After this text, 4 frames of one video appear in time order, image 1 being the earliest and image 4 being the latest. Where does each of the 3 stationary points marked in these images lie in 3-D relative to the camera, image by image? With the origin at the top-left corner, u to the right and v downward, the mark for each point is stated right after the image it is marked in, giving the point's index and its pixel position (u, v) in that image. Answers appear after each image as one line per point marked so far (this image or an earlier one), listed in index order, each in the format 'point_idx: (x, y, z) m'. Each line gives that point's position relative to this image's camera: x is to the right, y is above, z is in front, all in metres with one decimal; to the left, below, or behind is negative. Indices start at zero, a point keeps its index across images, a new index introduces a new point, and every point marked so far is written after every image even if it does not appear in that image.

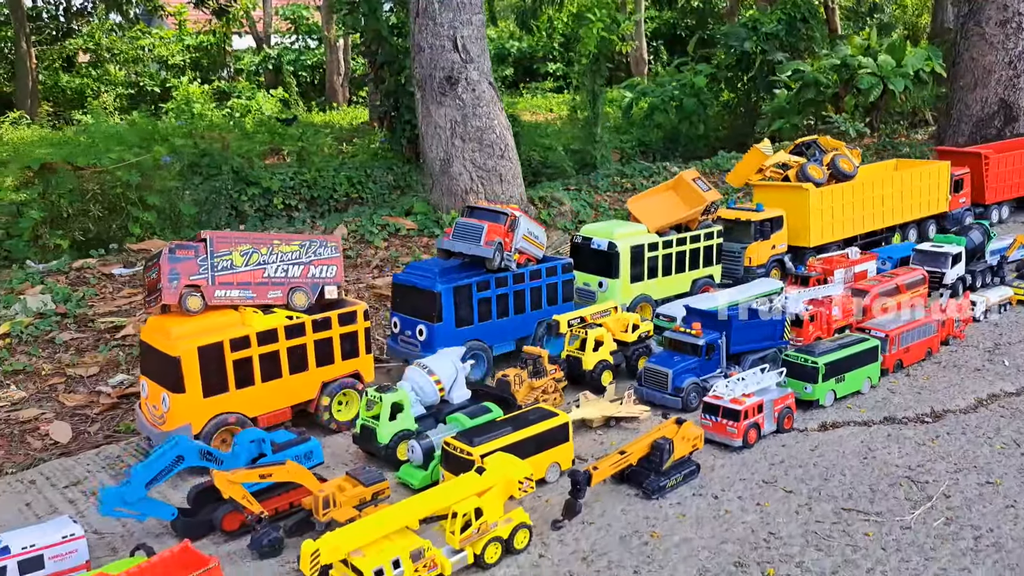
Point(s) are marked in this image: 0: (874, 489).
0: (+3.7, -2.1, +8.4) m
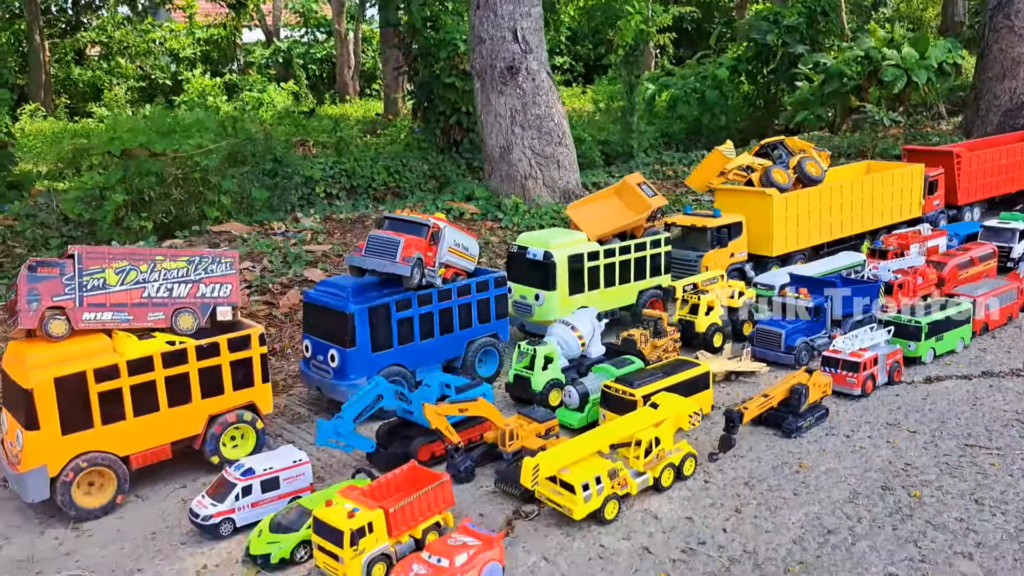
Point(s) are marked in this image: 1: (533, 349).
0: (+5.5, -1.6, +9.3) m
1: (+0.3, -0.8, +10.2) m
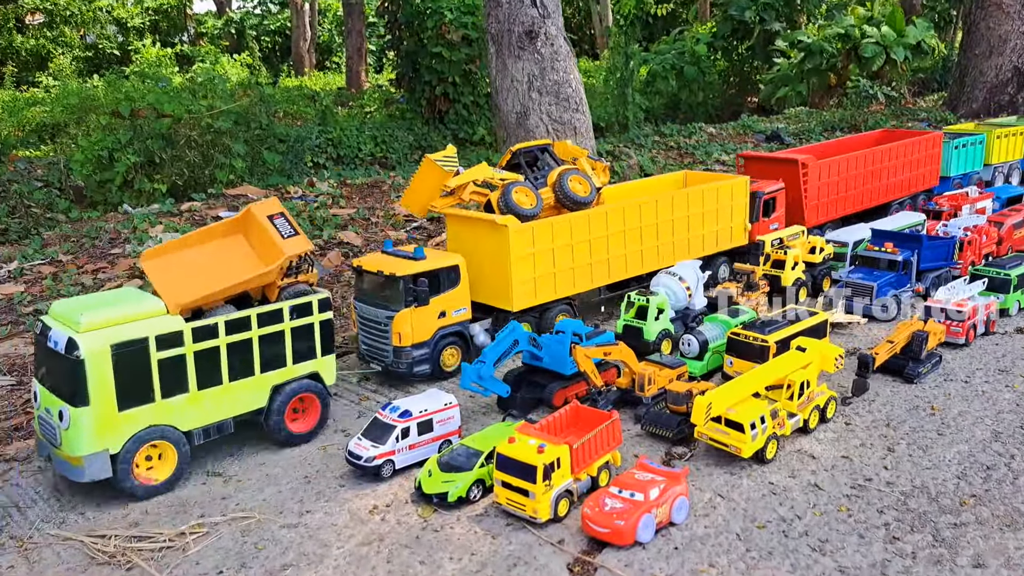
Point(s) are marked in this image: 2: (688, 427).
0: (+6.9, -1.0, +9.6) m
1: (+1.7, -0.1, +10.2) m
2: (+1.8, -1.4, +8.2) m
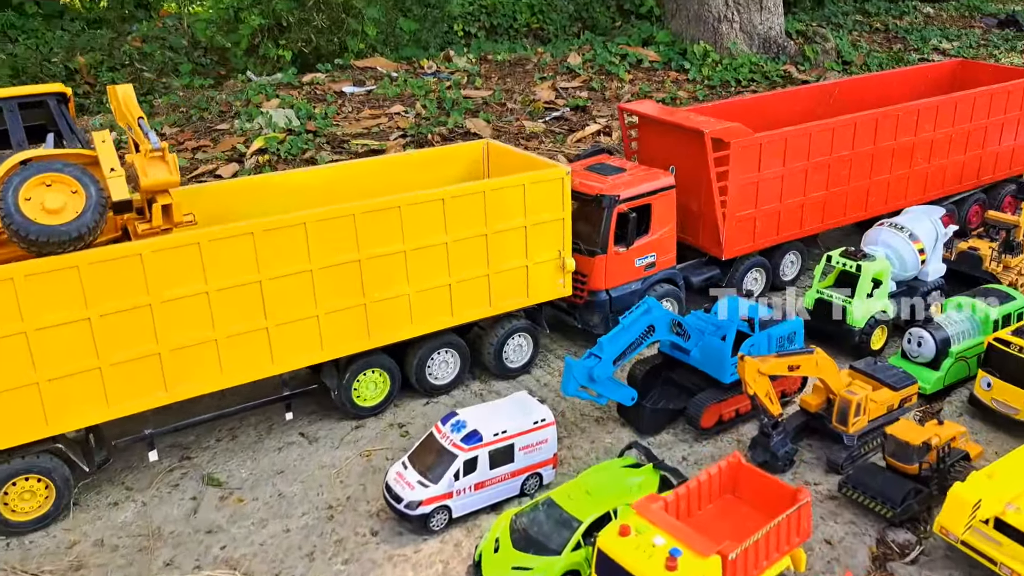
0: (+7.9, -1.3, +5.5) m
1: (+2.9, +0.2, +6.8) m
2: (+2.6, -1.4, +5.1) m
